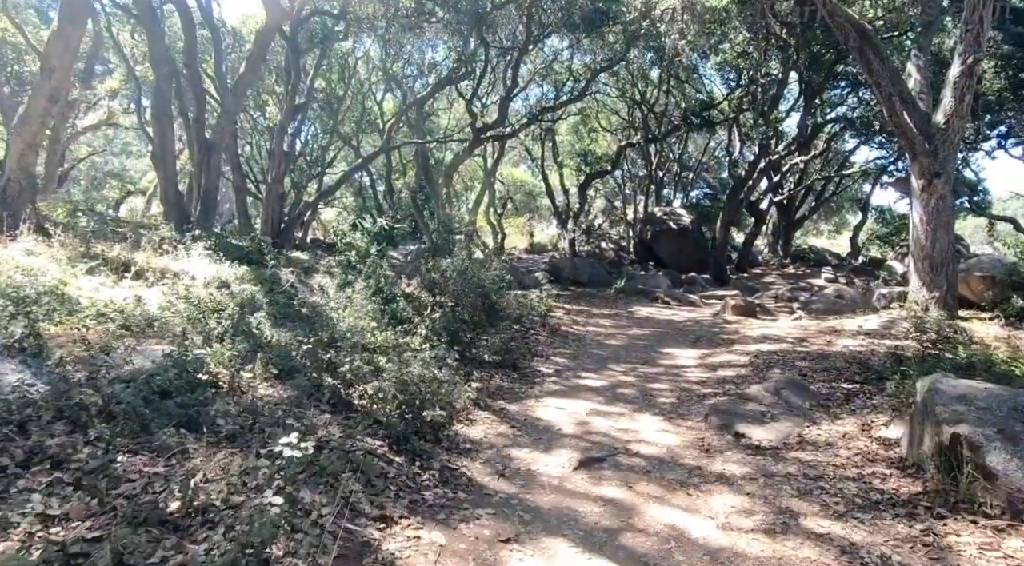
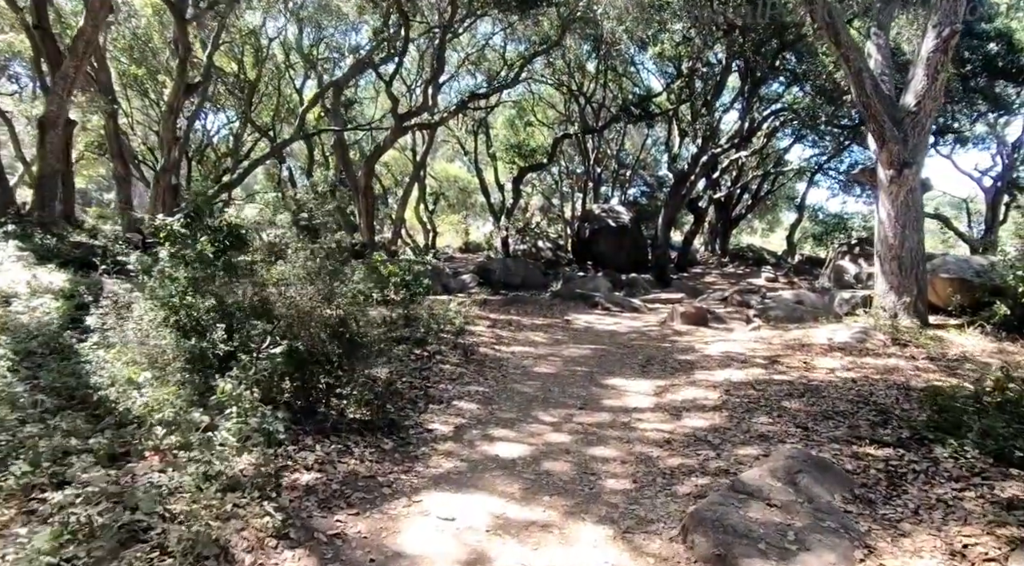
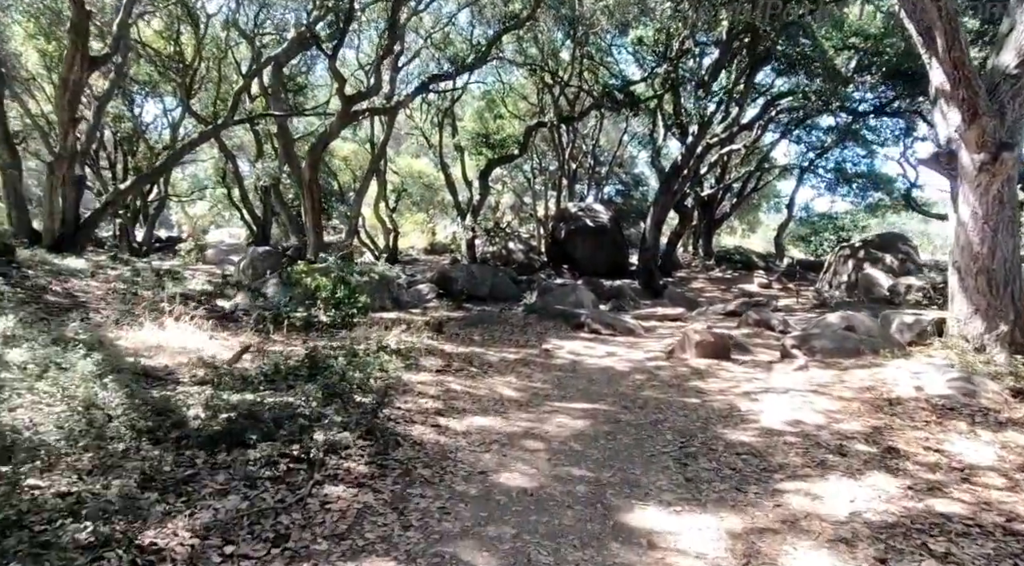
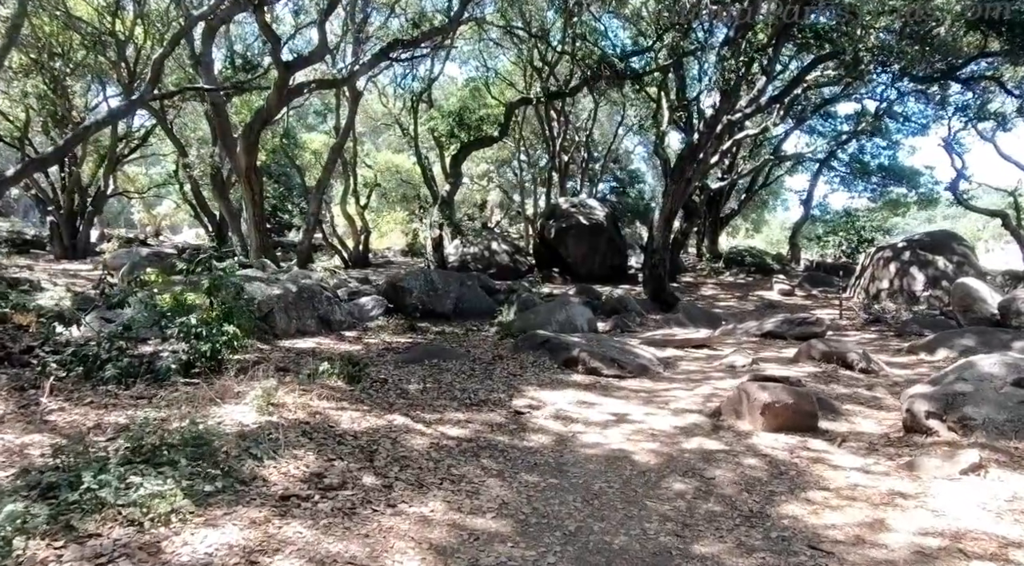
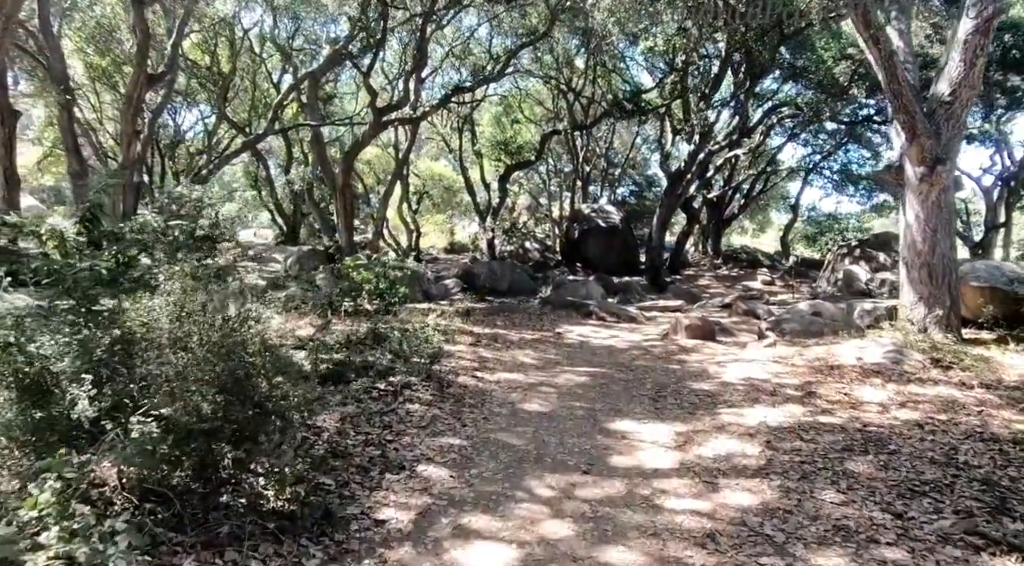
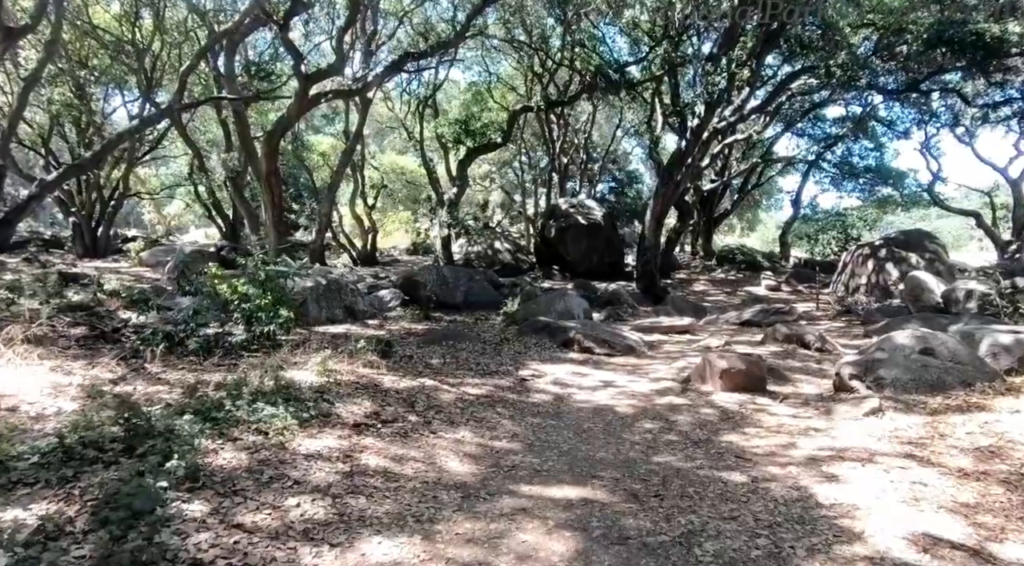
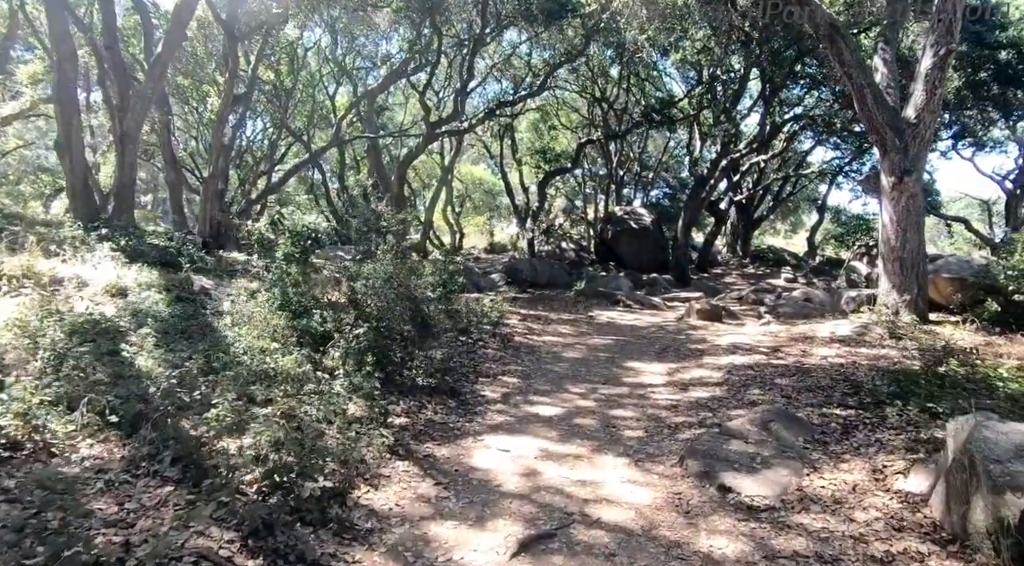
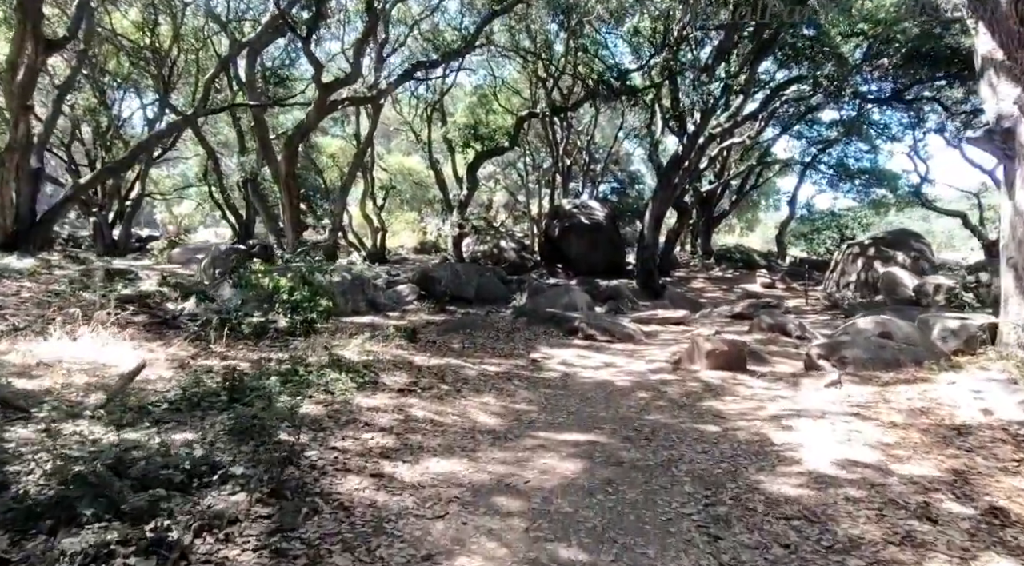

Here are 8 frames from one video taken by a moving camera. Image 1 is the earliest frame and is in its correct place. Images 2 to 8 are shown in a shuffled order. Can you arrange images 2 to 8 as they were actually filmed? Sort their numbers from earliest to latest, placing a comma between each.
7, 2, 5, 3, 8, 6, 4
